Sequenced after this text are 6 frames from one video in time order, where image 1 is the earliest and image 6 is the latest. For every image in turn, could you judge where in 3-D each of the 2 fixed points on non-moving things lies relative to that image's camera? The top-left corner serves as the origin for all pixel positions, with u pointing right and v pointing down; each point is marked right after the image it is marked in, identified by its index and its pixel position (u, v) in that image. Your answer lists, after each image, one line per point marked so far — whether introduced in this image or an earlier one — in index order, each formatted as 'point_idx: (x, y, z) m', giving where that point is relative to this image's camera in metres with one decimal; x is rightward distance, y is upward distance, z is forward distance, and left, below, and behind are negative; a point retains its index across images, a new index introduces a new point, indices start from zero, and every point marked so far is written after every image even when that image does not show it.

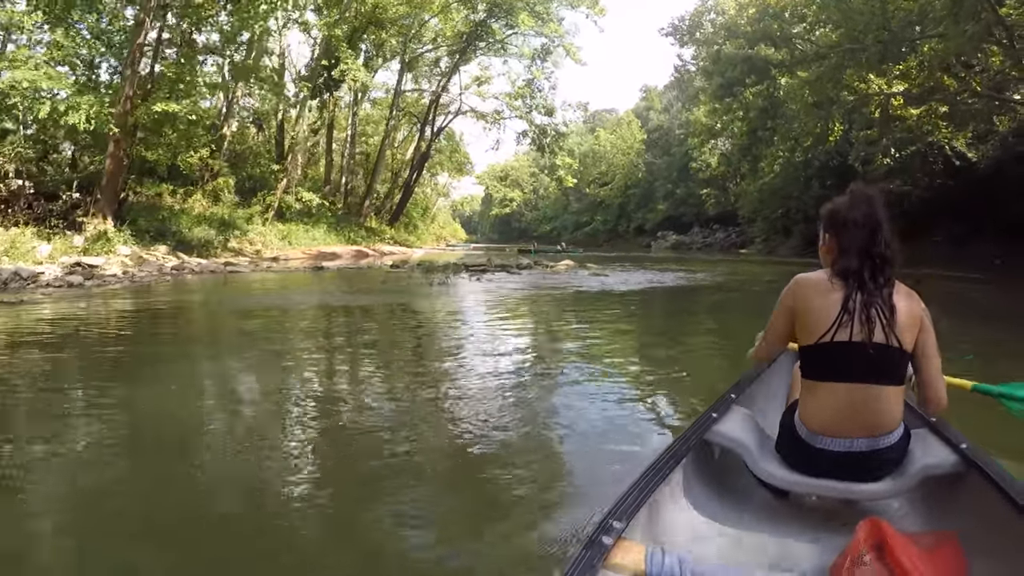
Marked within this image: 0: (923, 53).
0: (+6.9, +4.0, +12.7) m
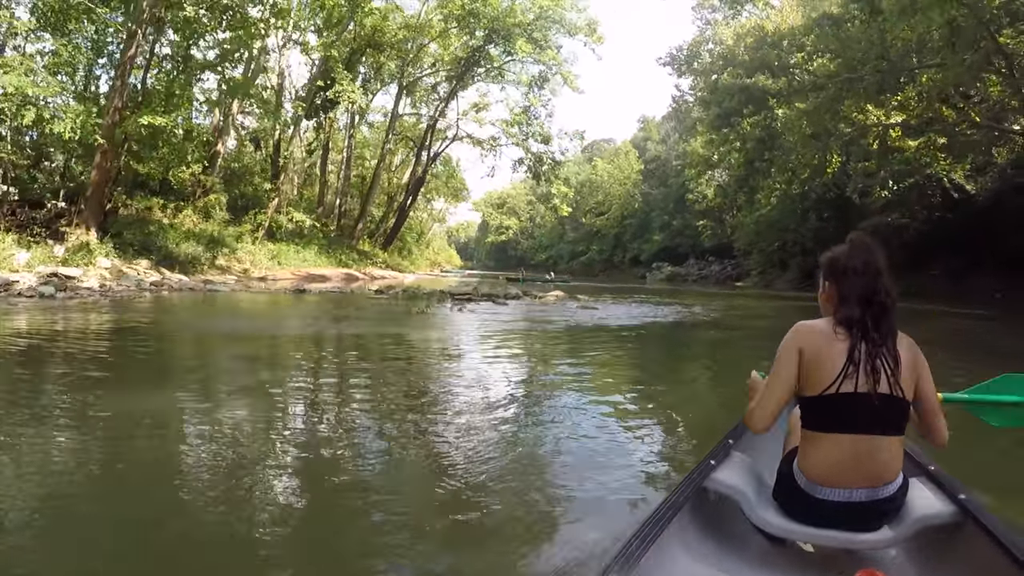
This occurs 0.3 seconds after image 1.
0: (+6.9, +3.4, +12.7) m
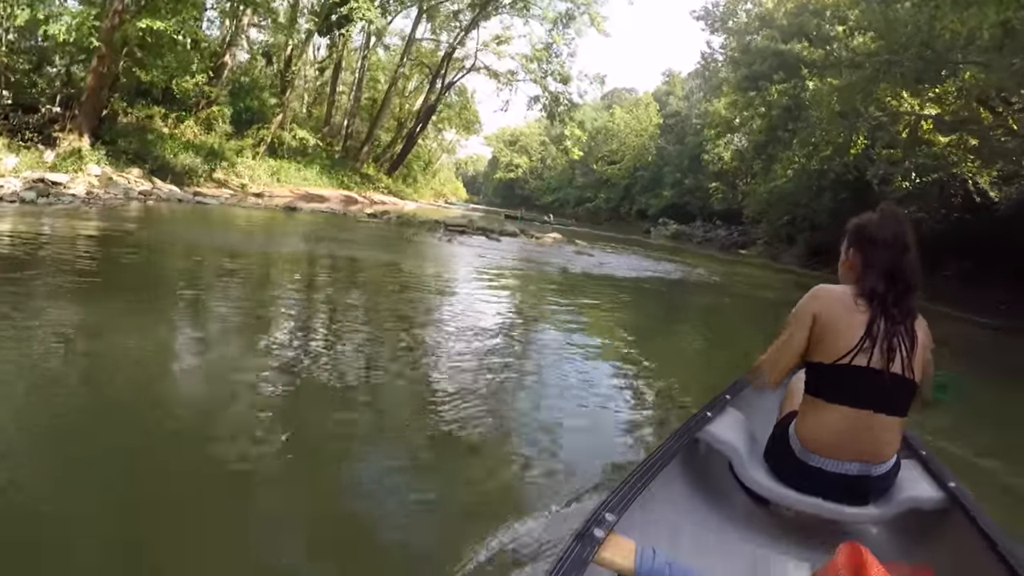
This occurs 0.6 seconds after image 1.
0: (+7.3, +3.5, +12.2) m
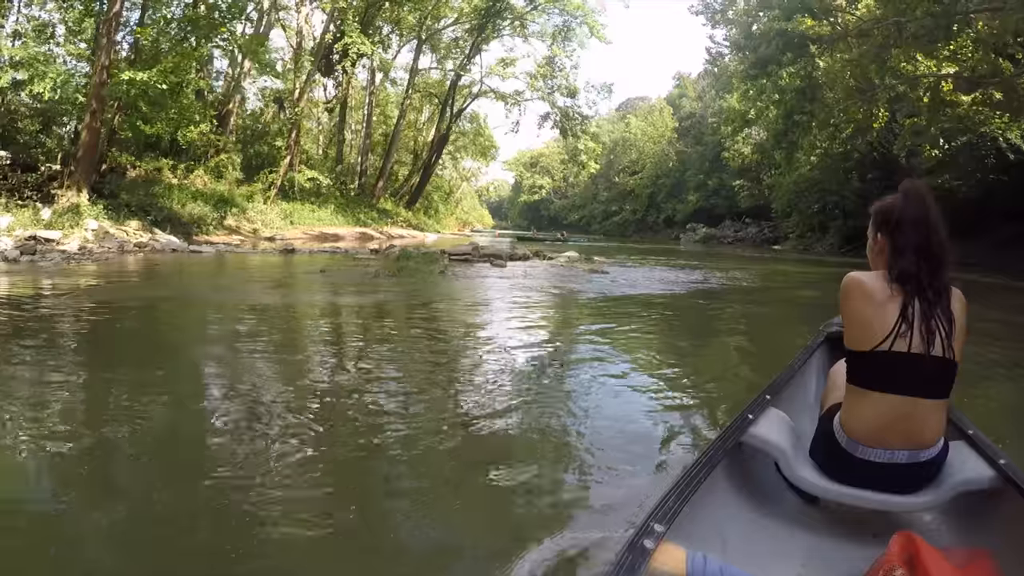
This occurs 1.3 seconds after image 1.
0: (+7.3, +3.9, +11.7) m
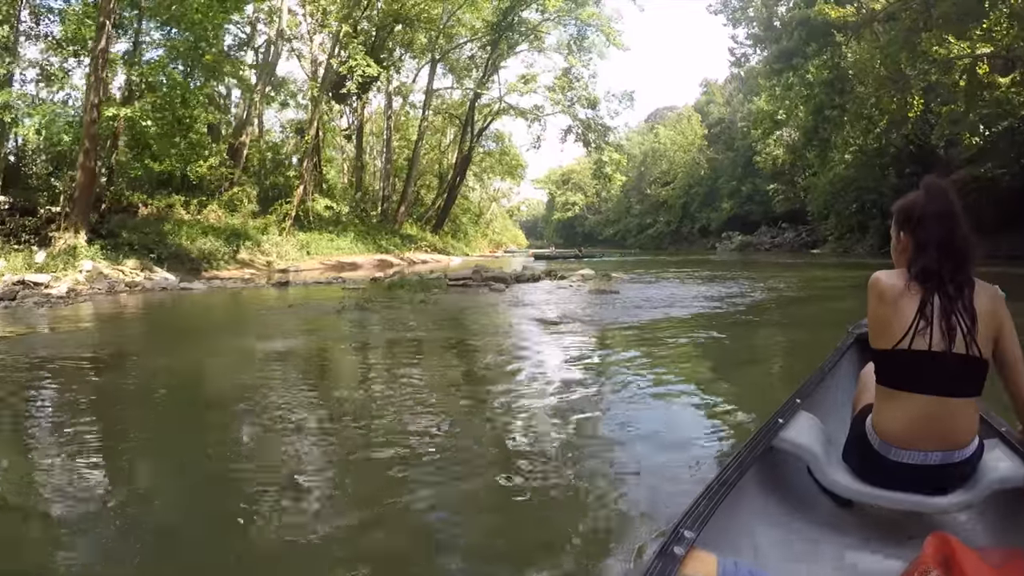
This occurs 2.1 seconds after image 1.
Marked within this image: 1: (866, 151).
0: (+7.4, +4.0, +11.0) m
1: (+8.9, +3.5, +18.9) m
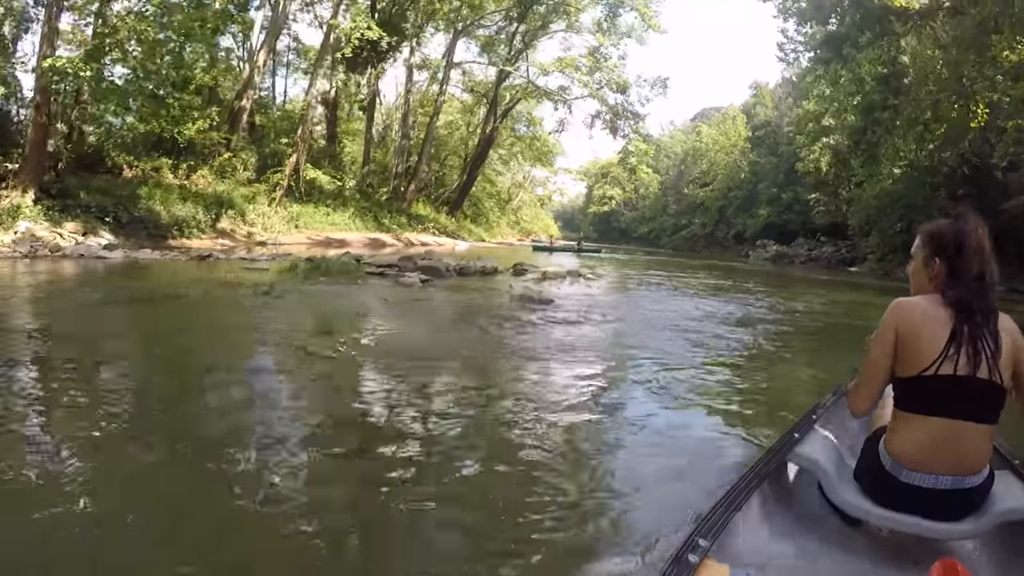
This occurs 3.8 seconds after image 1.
0: (+7.7, +3.4, +9.8) m
1: (+9.5, +2.9, +17.5) m
